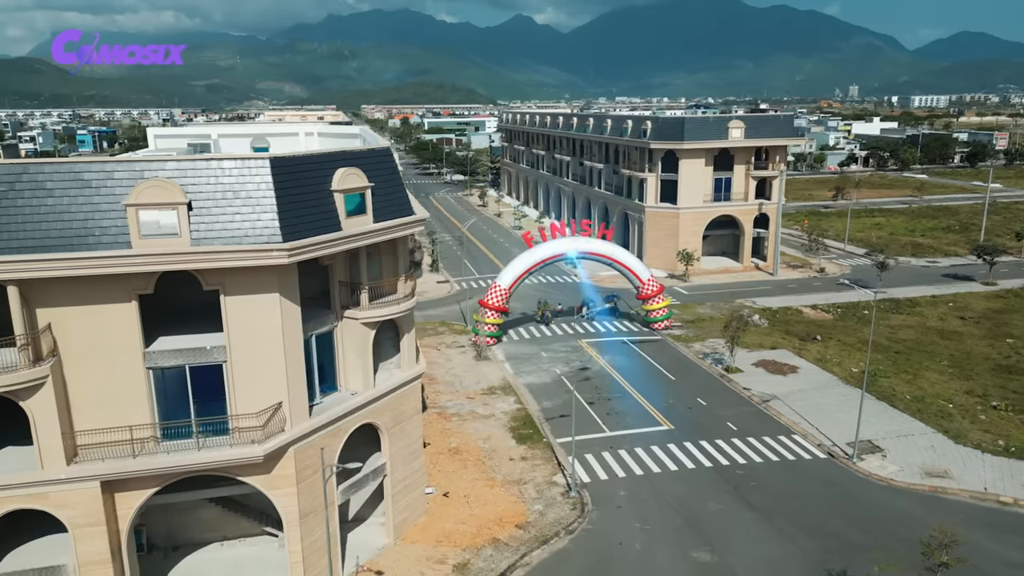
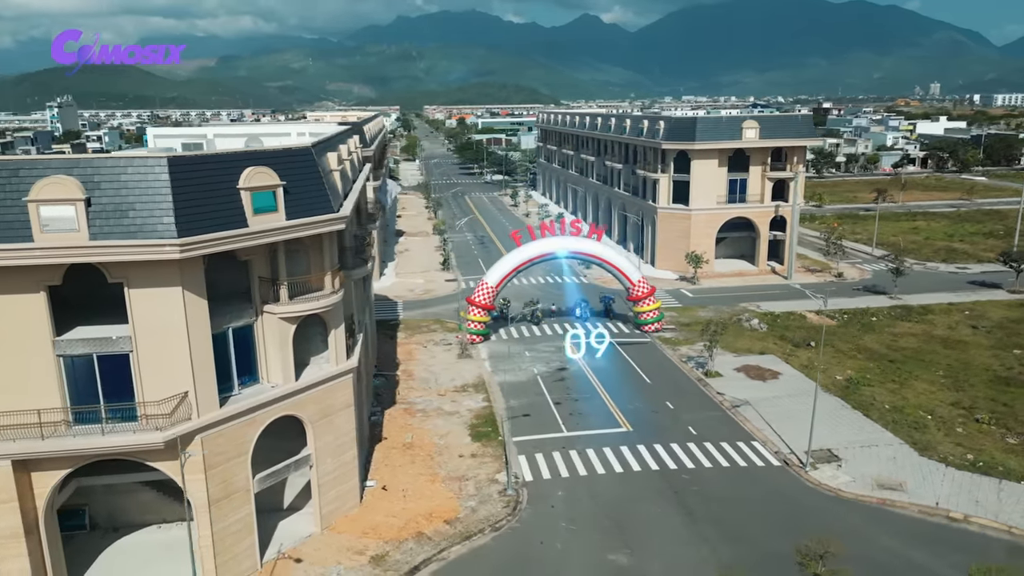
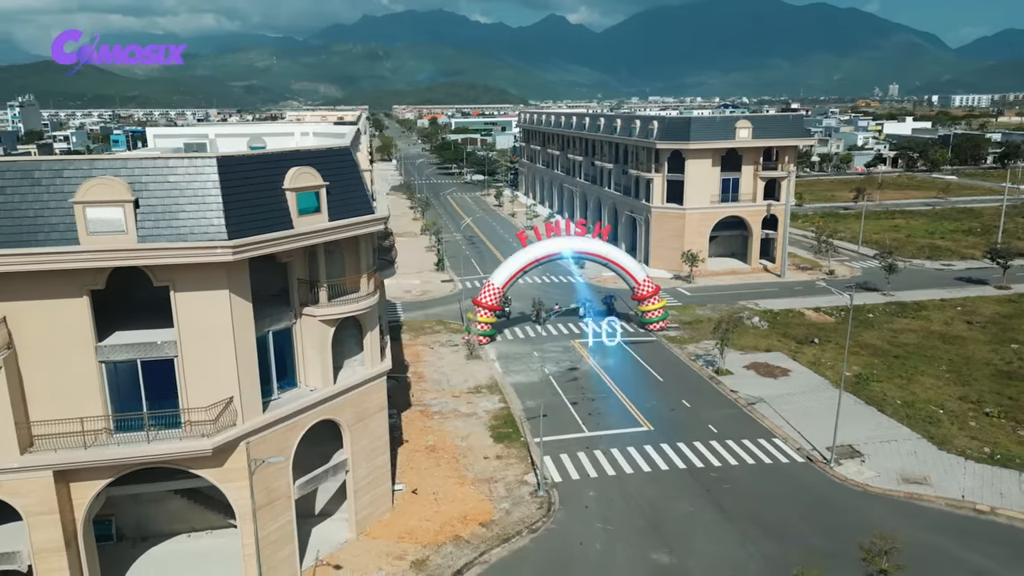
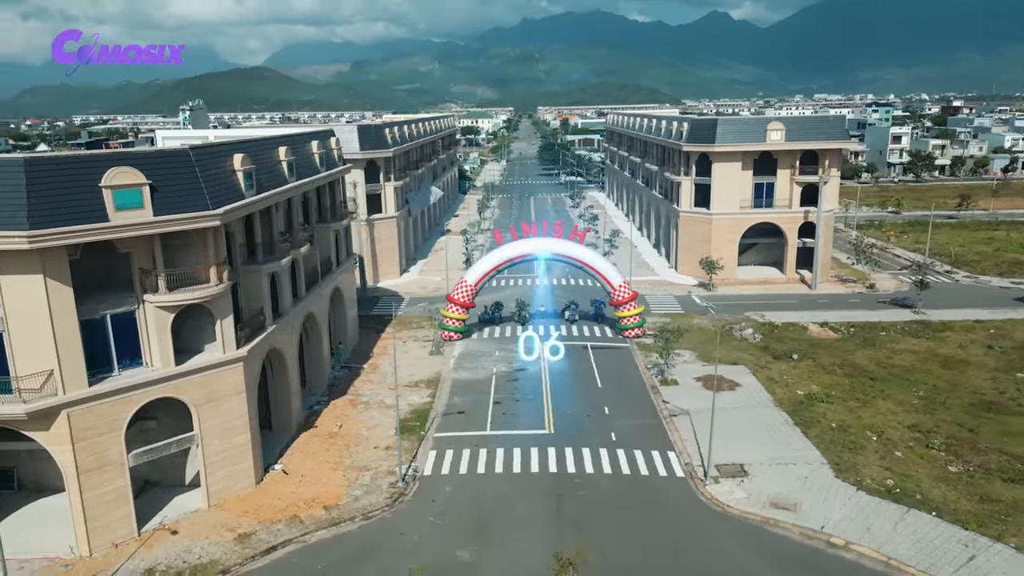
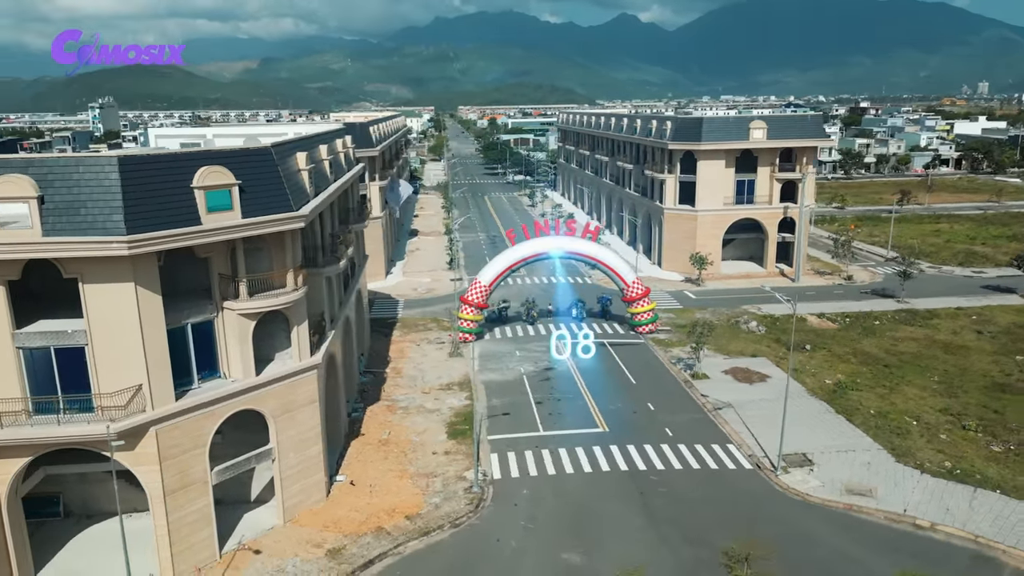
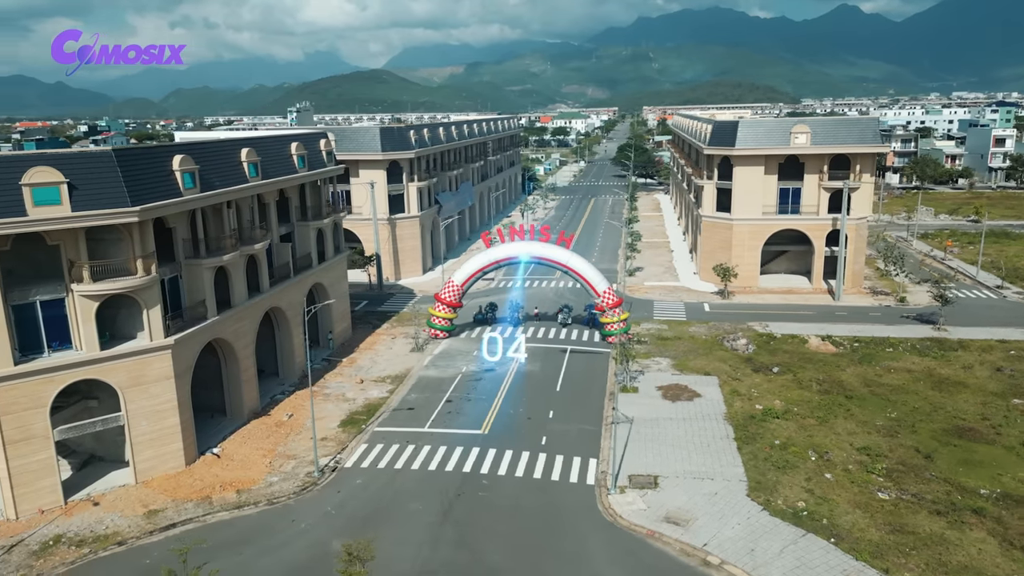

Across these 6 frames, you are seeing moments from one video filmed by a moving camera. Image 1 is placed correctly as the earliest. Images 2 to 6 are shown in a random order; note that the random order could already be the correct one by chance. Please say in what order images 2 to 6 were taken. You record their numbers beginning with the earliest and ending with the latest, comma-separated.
3, 2, 5, 4, 6
